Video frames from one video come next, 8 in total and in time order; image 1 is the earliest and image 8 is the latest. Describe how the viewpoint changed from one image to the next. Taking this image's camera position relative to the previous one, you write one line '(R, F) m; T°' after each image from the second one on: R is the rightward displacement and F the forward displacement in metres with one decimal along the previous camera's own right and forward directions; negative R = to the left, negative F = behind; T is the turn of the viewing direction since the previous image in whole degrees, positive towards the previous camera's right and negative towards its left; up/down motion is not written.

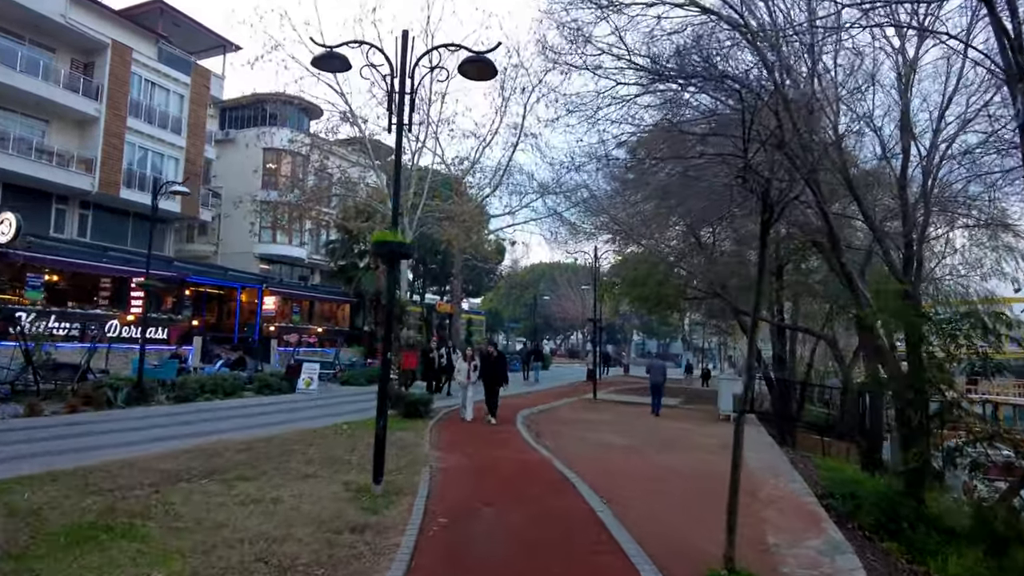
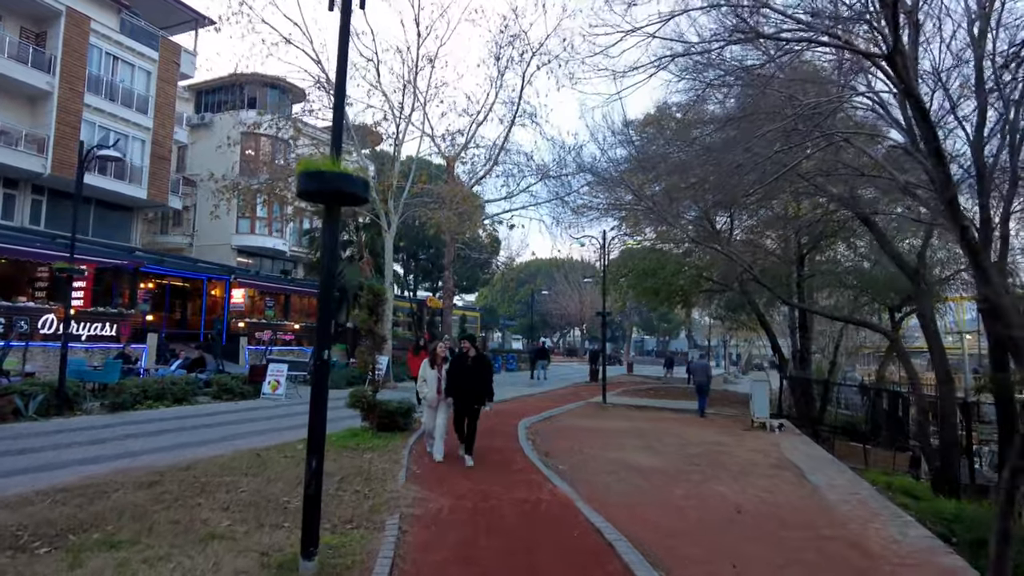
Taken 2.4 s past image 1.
(-0.1, +2.5) m; 0°
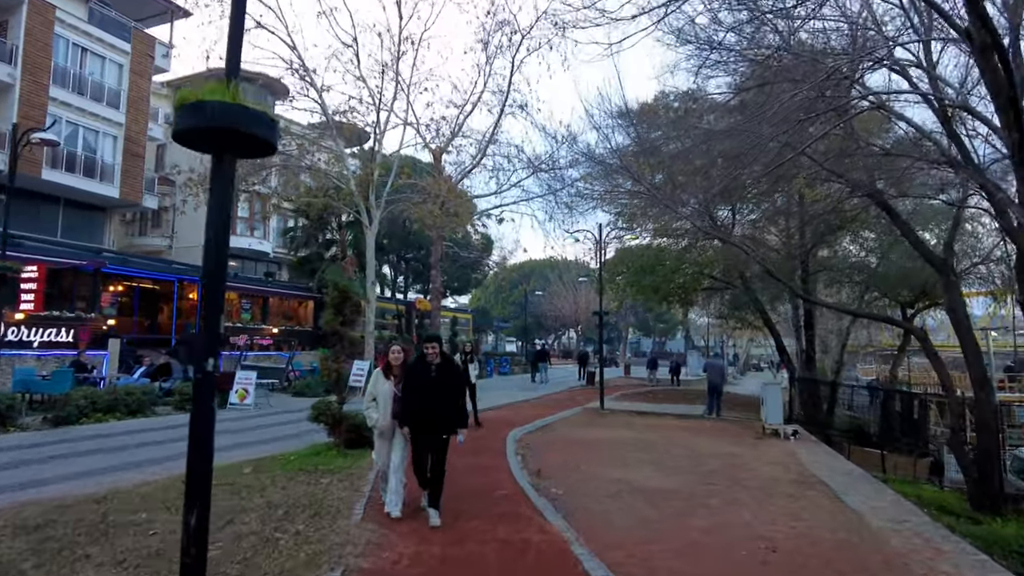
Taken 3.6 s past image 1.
(+0.1, +1.3) m; 0°
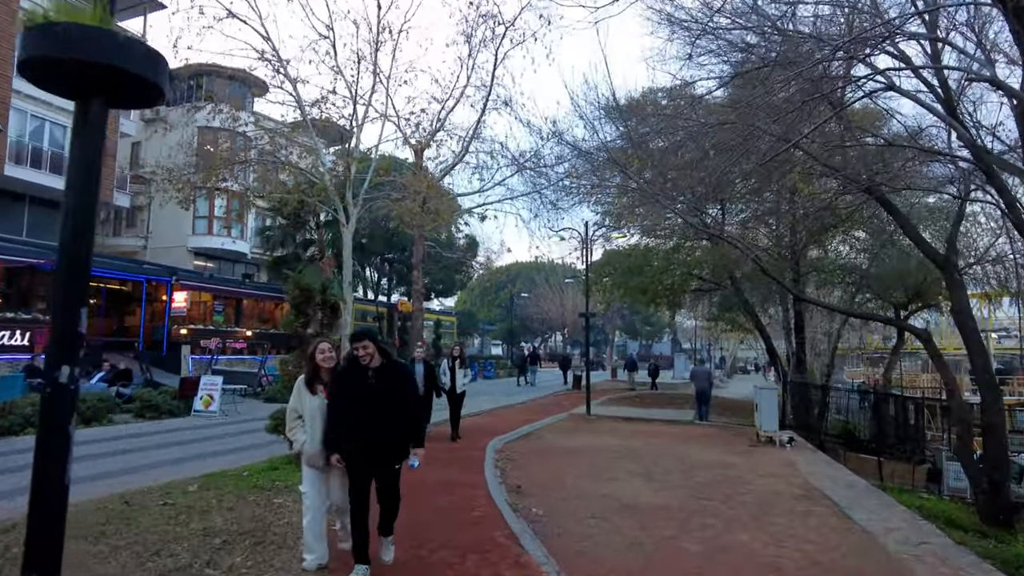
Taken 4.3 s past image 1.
(+0.1, +0.7) m; +1°
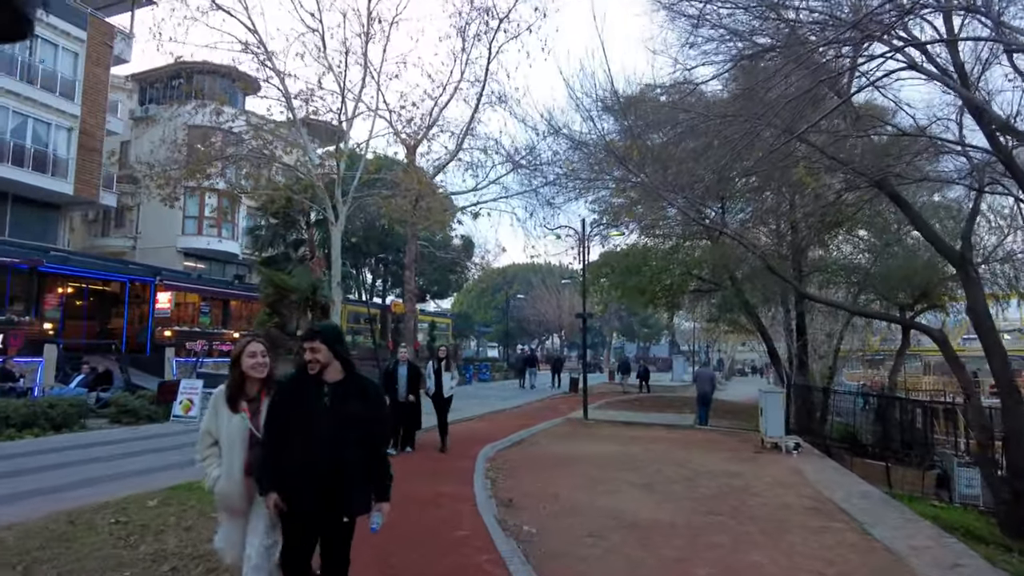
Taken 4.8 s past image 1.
(+0.1, +0.6) m; 0°
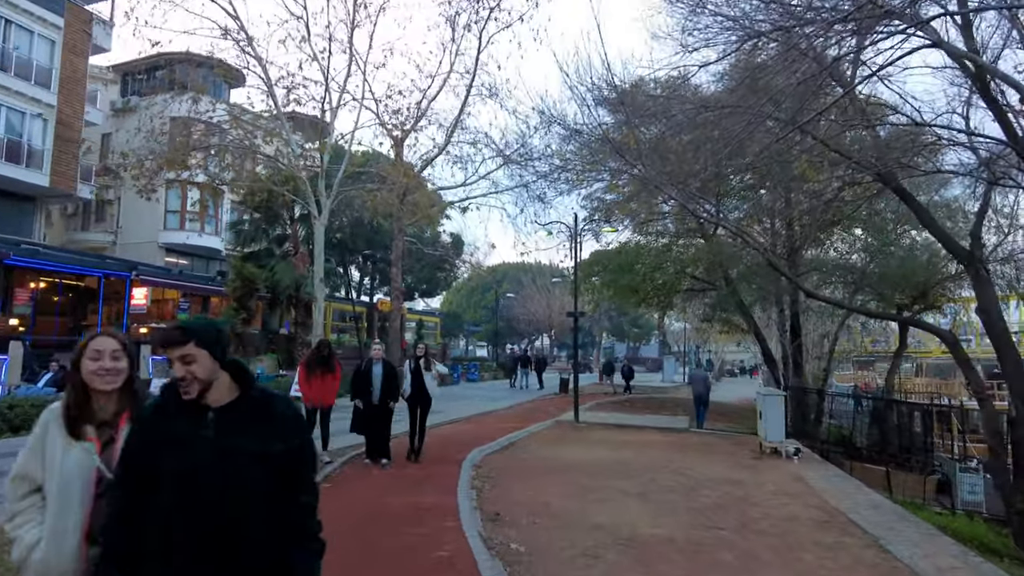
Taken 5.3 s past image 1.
(0.0, +0.6) m; +1°
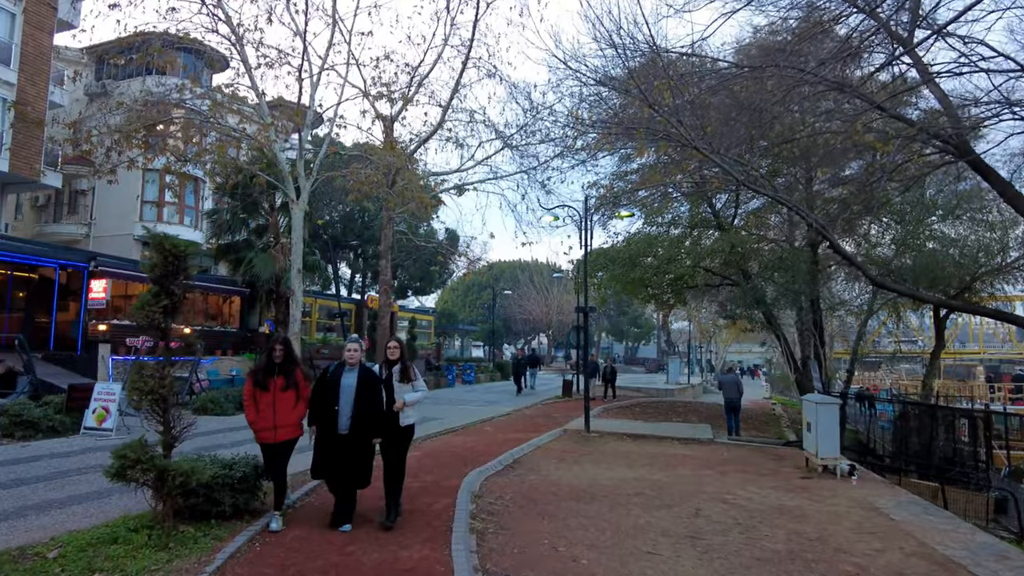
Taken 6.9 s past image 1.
(-0.1, +1.8) m; 0°
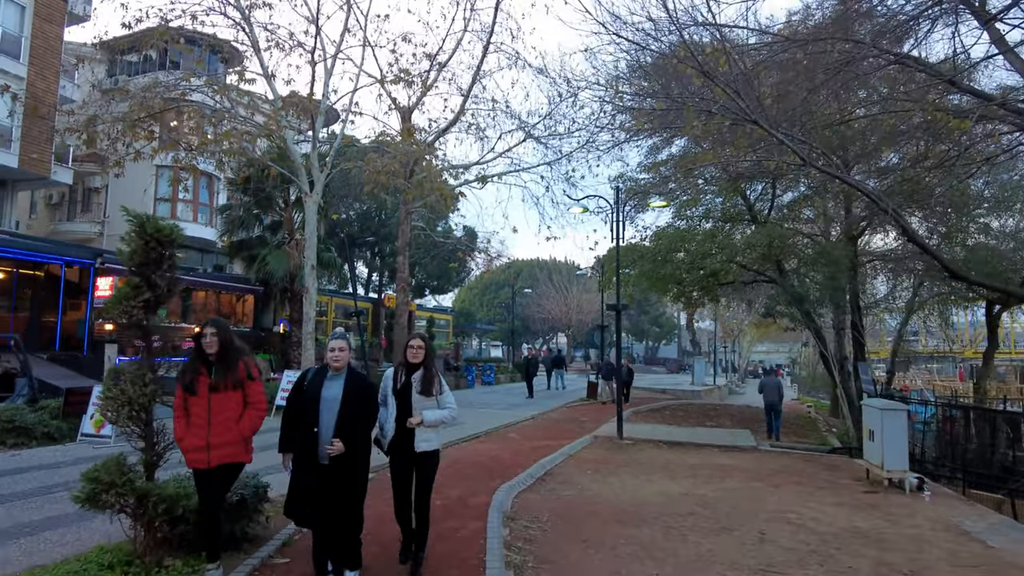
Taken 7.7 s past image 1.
(-0.2, +0.9) m; -1°
